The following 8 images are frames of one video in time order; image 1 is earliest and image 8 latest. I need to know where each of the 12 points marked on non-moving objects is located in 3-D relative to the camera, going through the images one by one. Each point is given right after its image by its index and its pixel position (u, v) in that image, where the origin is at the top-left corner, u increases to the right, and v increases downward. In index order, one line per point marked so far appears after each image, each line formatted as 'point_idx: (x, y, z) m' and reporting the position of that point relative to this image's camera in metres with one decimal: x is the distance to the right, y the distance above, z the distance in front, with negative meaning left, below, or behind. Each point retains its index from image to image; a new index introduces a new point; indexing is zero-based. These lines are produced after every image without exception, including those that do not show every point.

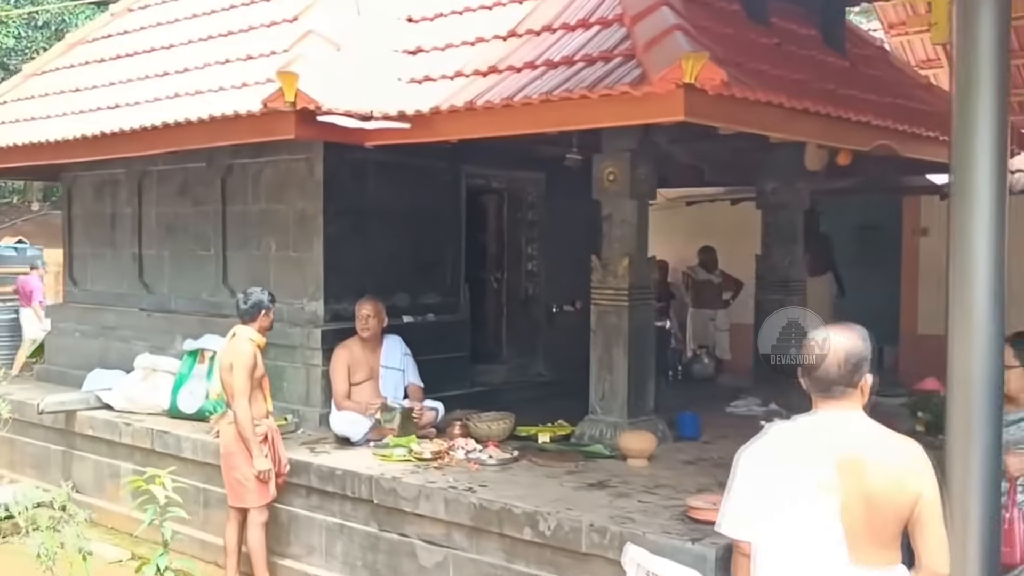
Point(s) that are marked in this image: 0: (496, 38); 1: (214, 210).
0: (-0.1, +1.5, +6.4) m
1: (-2.3, +0.6, +8.4) m
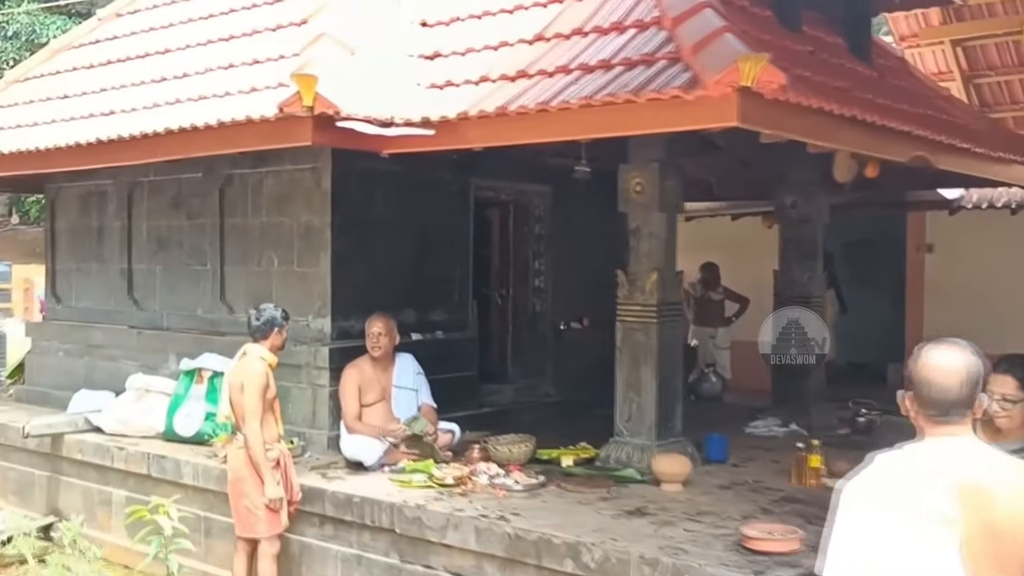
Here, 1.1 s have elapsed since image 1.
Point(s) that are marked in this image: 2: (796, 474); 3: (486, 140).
0: (+0.1, +1.4, +6.1) m
1: (-2.2, +0.5, +8.0) m
2: (+1.6, -1.0, +6.1) m
3: (-0.1, +0.8, +5.6) m
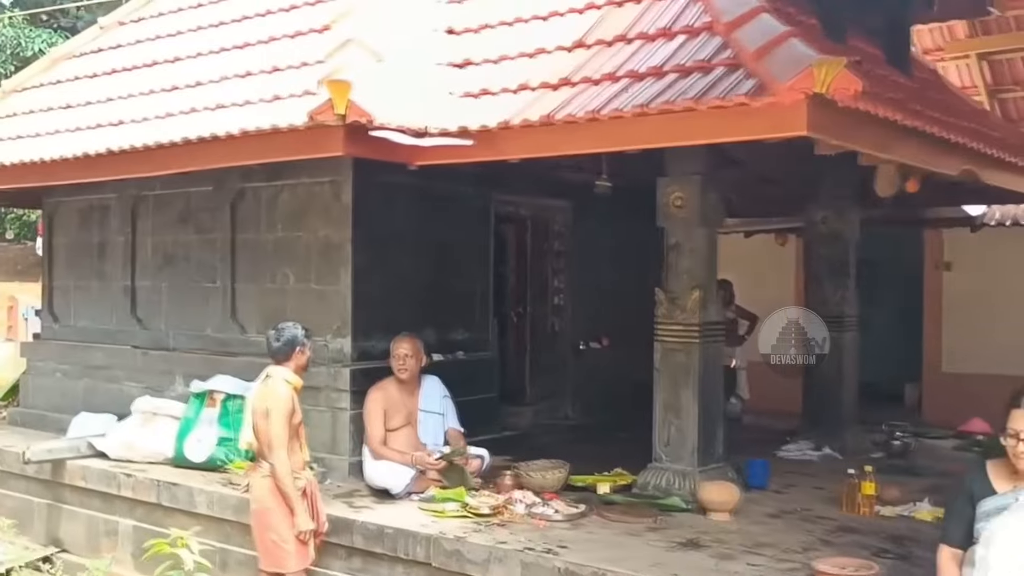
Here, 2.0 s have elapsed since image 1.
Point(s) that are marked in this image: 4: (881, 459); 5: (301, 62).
0: (+0.3, +1.3, +5.8) m
1: (-2.0, +0.3, +7.7) m
2: (+1.8, -1.1, +5.9) m
3: (+0.1, +0.7, +5.4) m
4: (+2.6, -1.2, +7.5) m
5: (-1.2, +1.3, +6.3) m
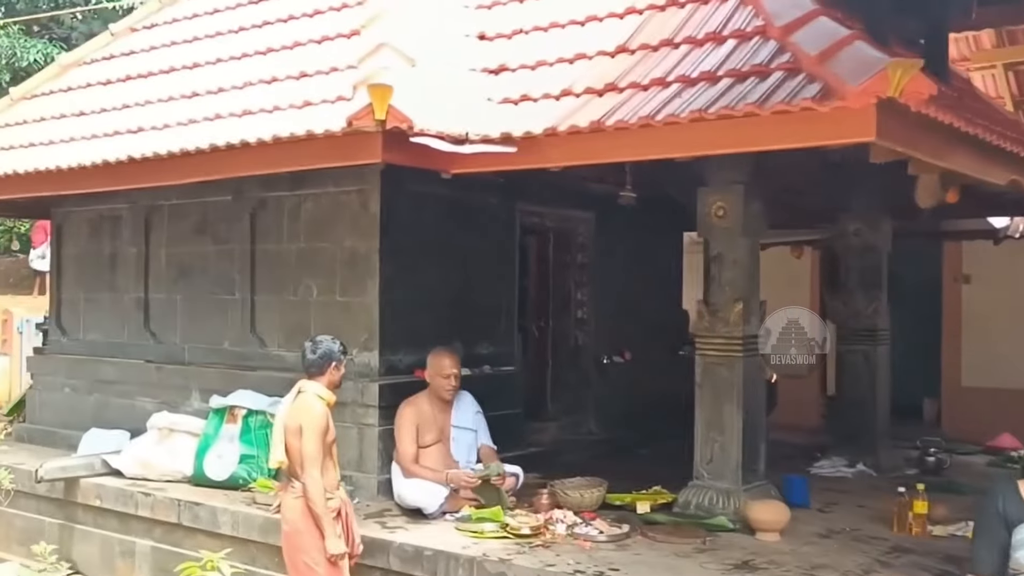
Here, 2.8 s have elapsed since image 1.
0: (+0.5, +1.2, +5.7) m
1: (-1.9, +0.3, +7.4) m
2: (+2.0, -1.2, +5.7) m
3: (+0.3, +0.6, +5.2) m
4: (+2.7, -1.3, +7.4) m
5: (-1.0, +1.2, +6.1) m
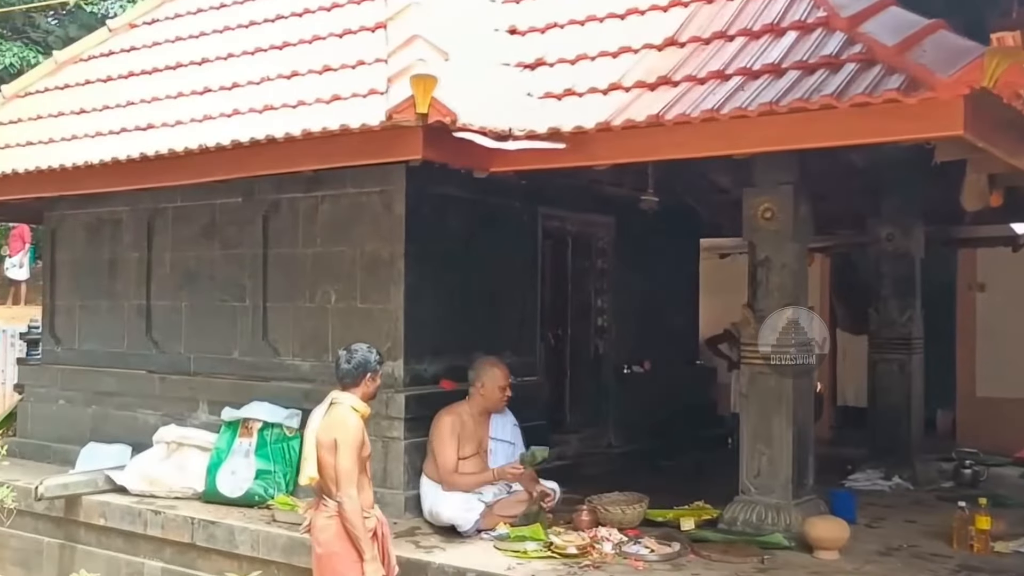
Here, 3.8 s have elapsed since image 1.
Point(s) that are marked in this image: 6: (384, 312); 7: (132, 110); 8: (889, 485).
0: (+0.7, +1.2, +5.4) m
1: (-1.7, +0.2, +7.1) m
2: (+2.2, -1.2, +5.4) m
3: (+0.5, +0.6, +4.9) m
4: (+2.9, -1.3, +7.1) m
5: (-0.8, +1.2, +5.8) m
6: (-0.7, -0.1, +6.4) m
7: (-2.4, +1.1, +6.8) m
8: (+2.5, -1.3, +7.1) m
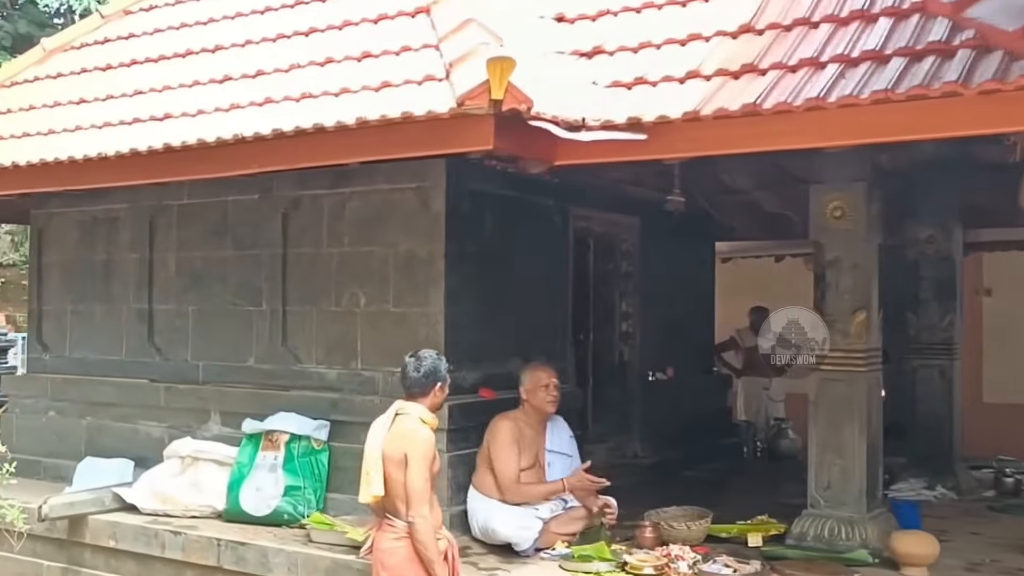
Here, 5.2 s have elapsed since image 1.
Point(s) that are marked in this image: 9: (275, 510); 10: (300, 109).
0: (+1.0, +1.2, +5.1) m
1: (-1.5, +0.2, +6.6) m
2: (+2.5, -1.2, +5.2) m
3: (+0.9, +0.6, +4.6) m
4: (+3.1, -1.3, +6.9) m
5: (-0.5, +1.2, +5.4) m
6: (-0.5, -0.2, +6.0) m
7: (-2.2, +1.1, +6.4) m
8: (+2.7, -1.3, +6.9) m
9: (-1.3, -1.2, +5.9) m
10: (-1.0, +0.9, +5.3) m
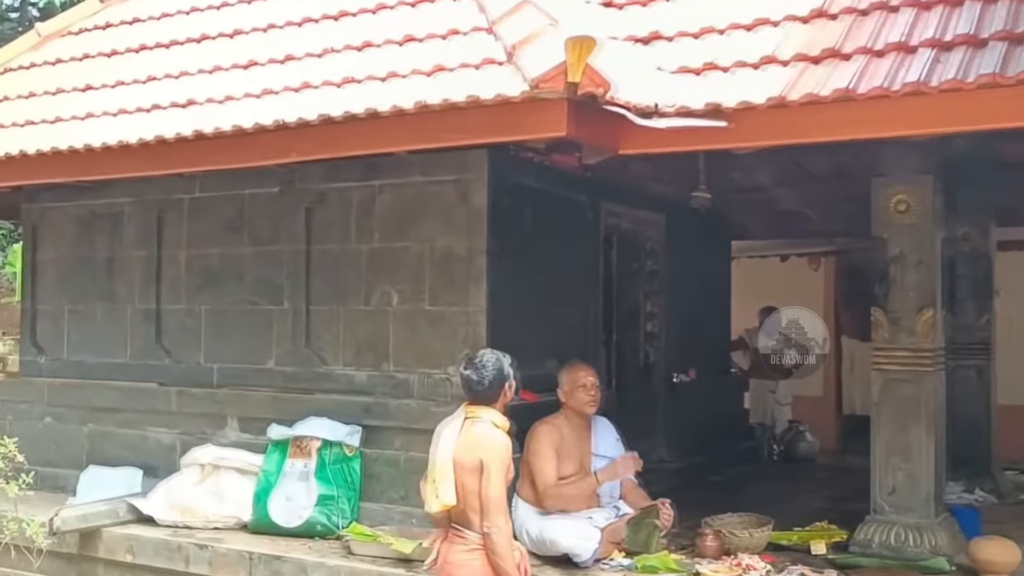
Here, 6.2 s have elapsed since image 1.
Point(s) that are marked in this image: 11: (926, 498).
0: (+1.3, +1.2, +4.9) m
1: (-1.3, +0.2, +6.3) m
2: (+2.8, -1.2, +5.0) m
3: (+1.1, +0.6, +4.3) m
4: (+3.3, -1.3, +6.8) m
5: (-0.3, +1.2, +5.1) m
6: (-0.3, -0.1, +5.7) m
7: (-1.9, +1.1, +6.0) m
8: (+2.8, -1.3, +6.7) m
9: (-1.0, -1.2, +5.5) m
10: (-0.7, +0.9, +4.9) m
11: (+2.0, -1.0, +5.2) m
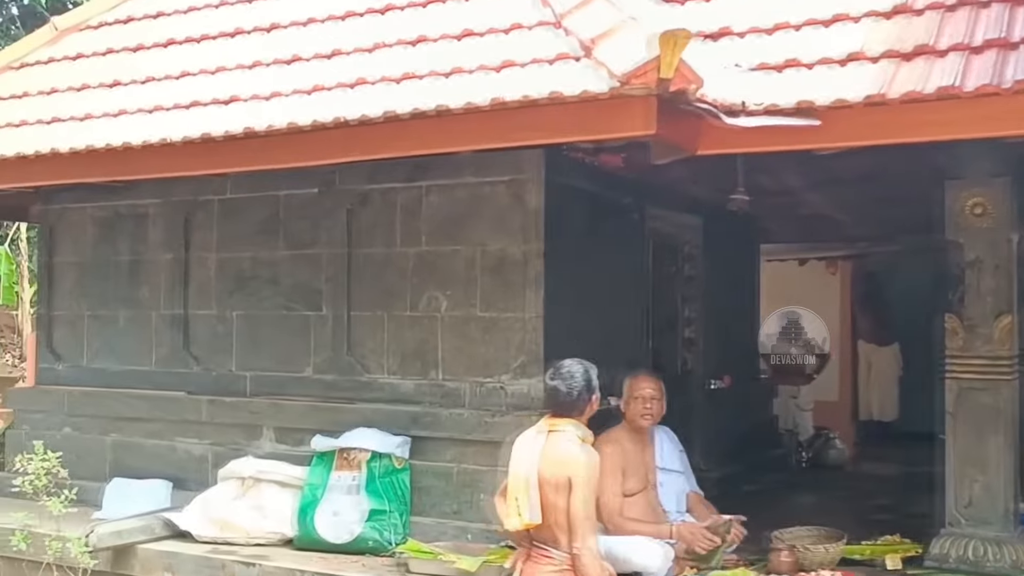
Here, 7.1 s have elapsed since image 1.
0: (+1.6, +1.2, +4.7) m
1: (-1.0, +0.2, +6.1) m
2: (+3.1, -1.3, +4.9) m
3: (+1.5, +0.6, +4.2) m
4: (+3.5, -1.4, +6.7) m
5: (0.0, +1.2, +4.9) m
6: (0.0, -0.2, +5.4) m
7: (-1.7, +1.1, +5.7) m
8: (+3.1, -1.3, +6.6) m
9: (-0.8, -1.2, +5.3) m
10: (-0.4, +0.9, +4.7) m
11: (+2.3, -1.0, +5.0) m
